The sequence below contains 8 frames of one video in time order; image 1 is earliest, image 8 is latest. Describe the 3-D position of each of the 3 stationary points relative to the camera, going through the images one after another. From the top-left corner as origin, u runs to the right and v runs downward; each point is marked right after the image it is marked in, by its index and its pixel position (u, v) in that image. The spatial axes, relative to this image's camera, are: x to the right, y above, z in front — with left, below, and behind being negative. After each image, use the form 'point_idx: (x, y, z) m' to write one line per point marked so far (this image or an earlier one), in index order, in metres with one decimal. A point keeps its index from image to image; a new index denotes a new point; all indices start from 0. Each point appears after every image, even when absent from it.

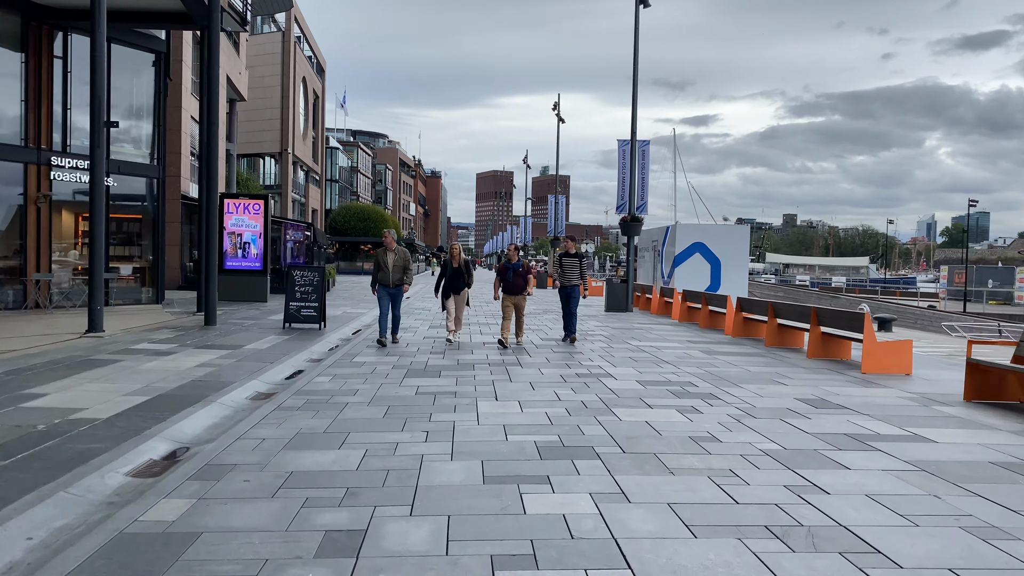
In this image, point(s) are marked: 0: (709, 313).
0: (+4.4, -0.6, +18.9) m
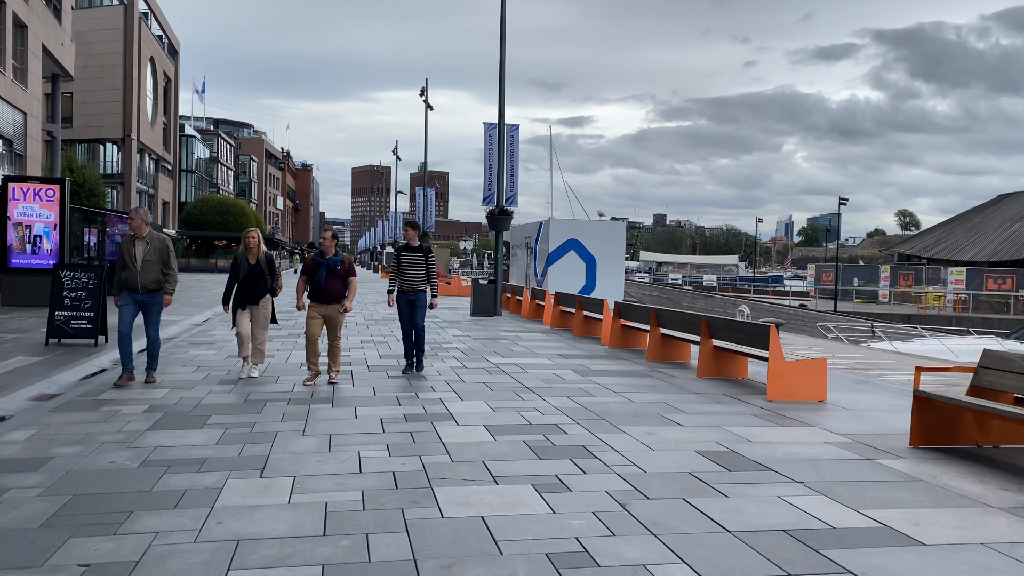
0: (+1.4, -0.6, +16.6) m
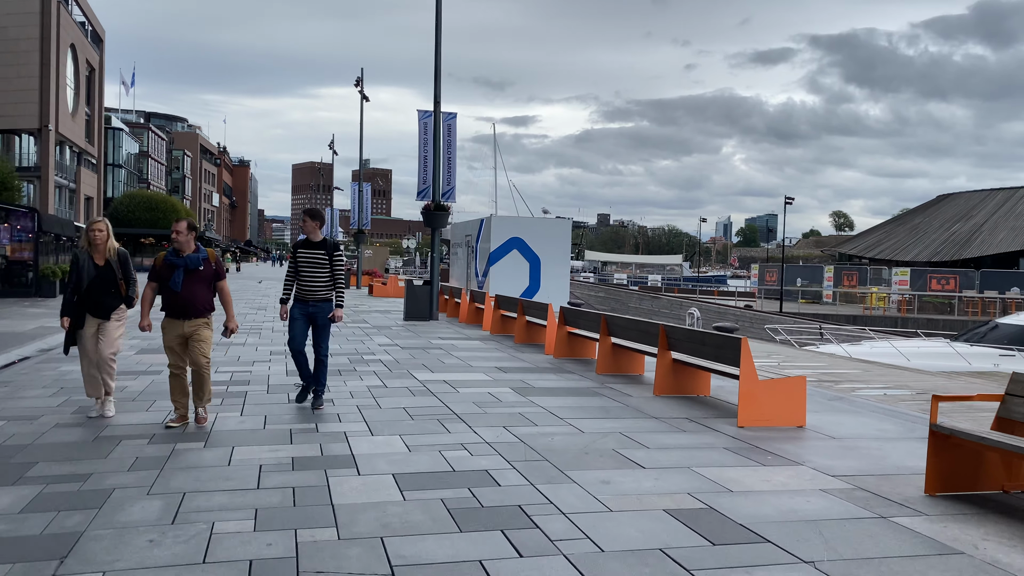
0: (+0.2, -0.7, +15.1) m
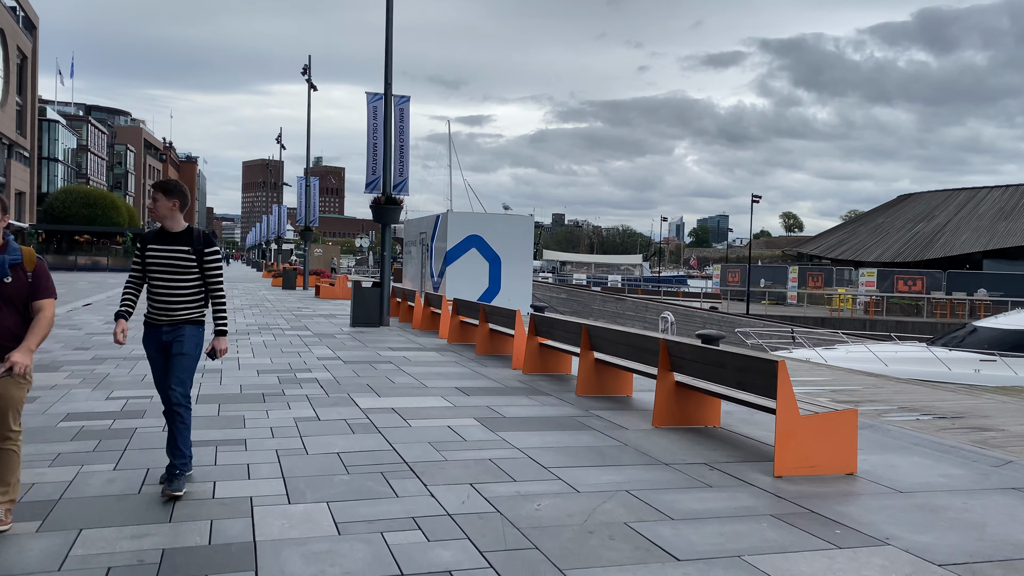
0: (-0.4, -0.7, +13.3) m
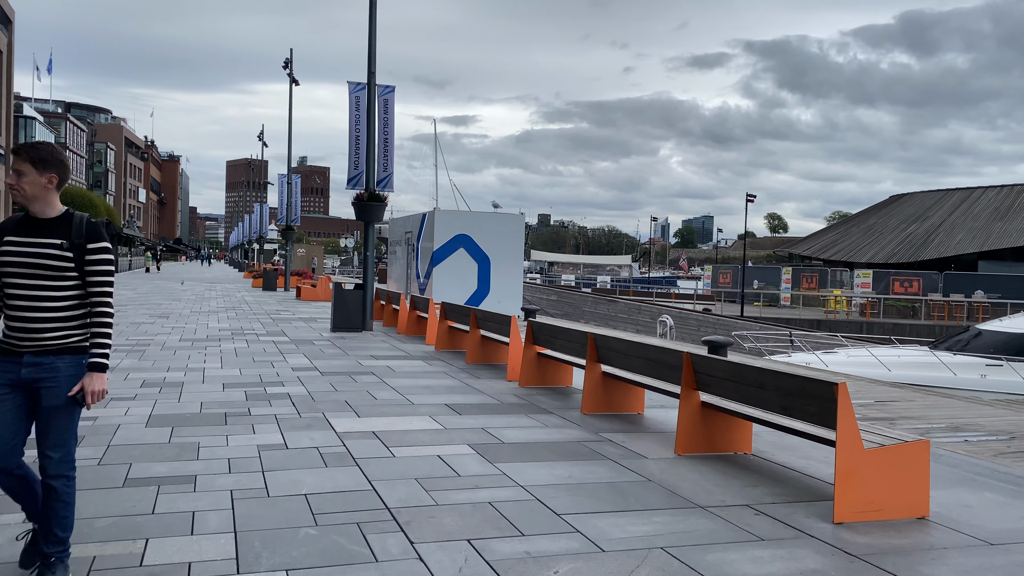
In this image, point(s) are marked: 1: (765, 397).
0: (-0.5, -0.8, +12.3) m
1: (+1.7, -0.7, +5.6) m
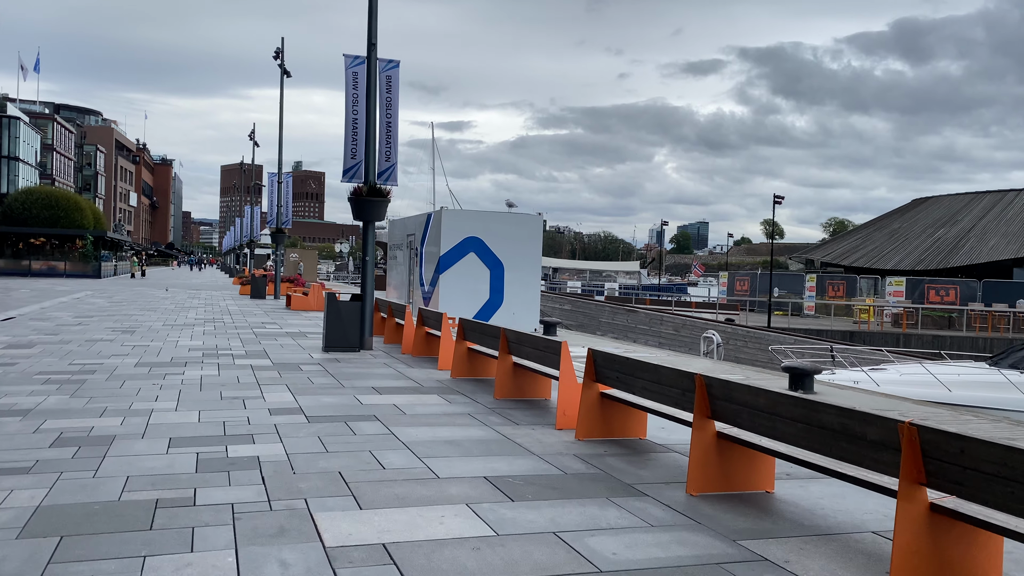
0: (0.0, -0.9, +9.7) m
1: (+2.2, -0.8, +3.0) m
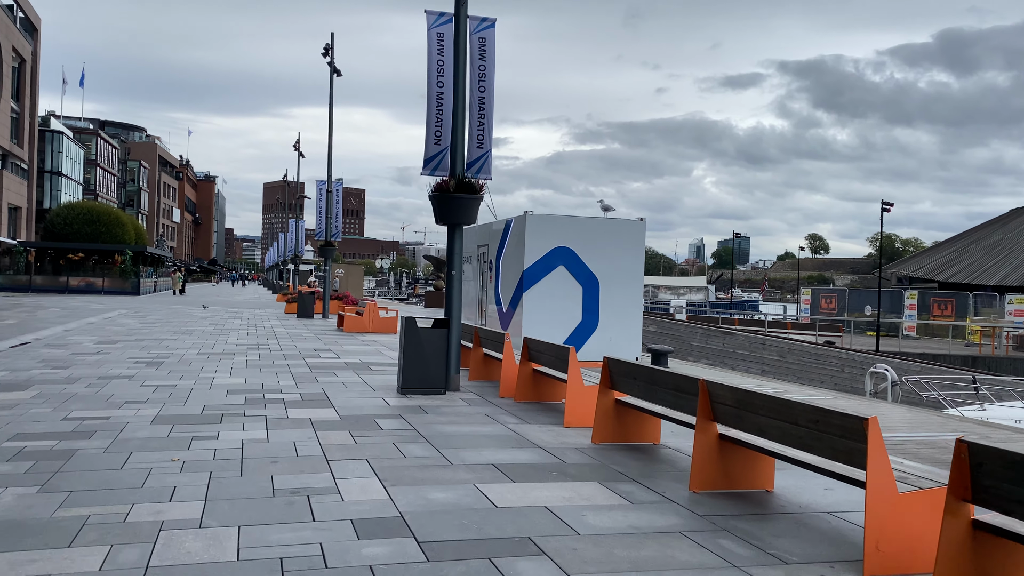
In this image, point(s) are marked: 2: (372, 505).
0: (+1.4, -1.1, +6.3) m
1: (+3.4, -0.9, -0.4) m
2: (-0.9, -1.4, +5.4) m
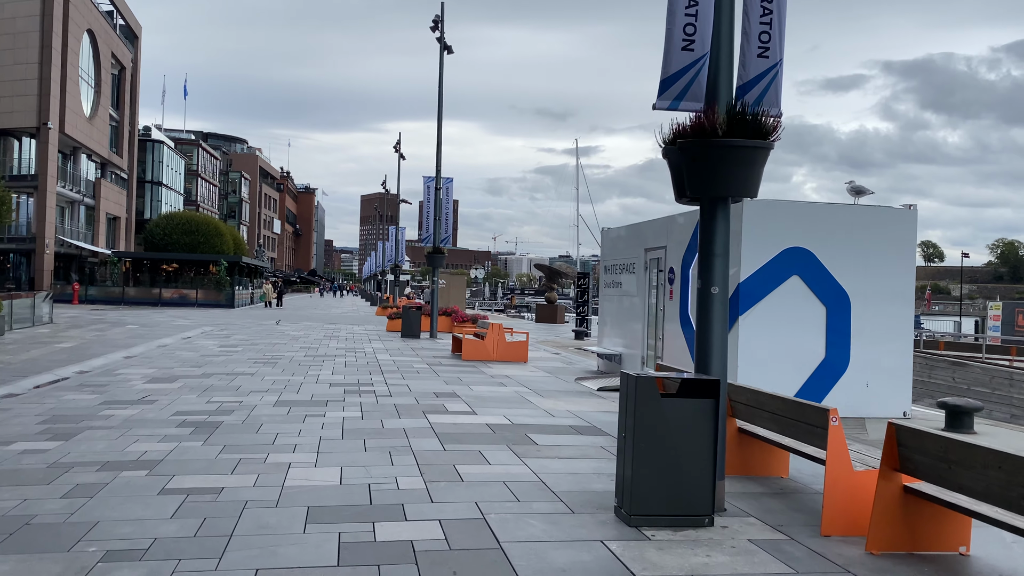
0: (+3.1, -1.3, +1.0) m
1: (+4.3, -1.0, -5.9) m
2: (+0.7, -1.5, +0.4) m
